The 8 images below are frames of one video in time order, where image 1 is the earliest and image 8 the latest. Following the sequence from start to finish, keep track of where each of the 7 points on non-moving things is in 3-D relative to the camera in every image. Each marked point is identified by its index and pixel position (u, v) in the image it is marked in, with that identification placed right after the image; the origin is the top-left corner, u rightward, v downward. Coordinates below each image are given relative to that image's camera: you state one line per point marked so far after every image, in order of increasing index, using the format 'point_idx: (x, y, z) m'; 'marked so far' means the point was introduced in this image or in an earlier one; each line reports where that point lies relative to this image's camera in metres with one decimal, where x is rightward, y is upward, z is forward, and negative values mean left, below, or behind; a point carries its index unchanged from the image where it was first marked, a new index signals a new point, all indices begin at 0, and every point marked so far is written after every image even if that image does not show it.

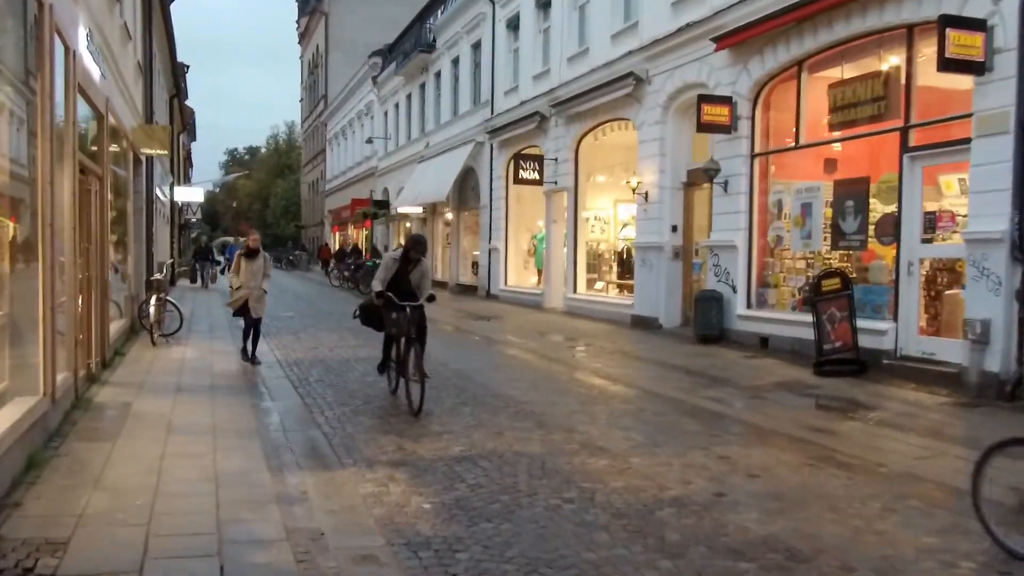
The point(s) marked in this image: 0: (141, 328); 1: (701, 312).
0: (-6.4, -0.7, +14.4) m
1: (+3.3, -0.4, +14.3) m
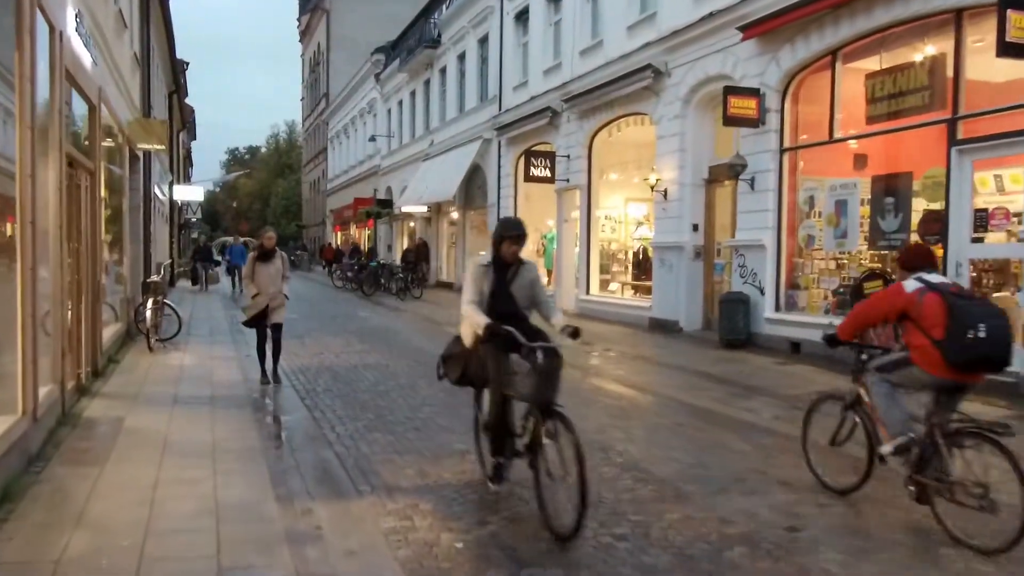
0: (-6.2, -0.7, +13.7) m
1: (+3.5, -0.5, +13.6) m
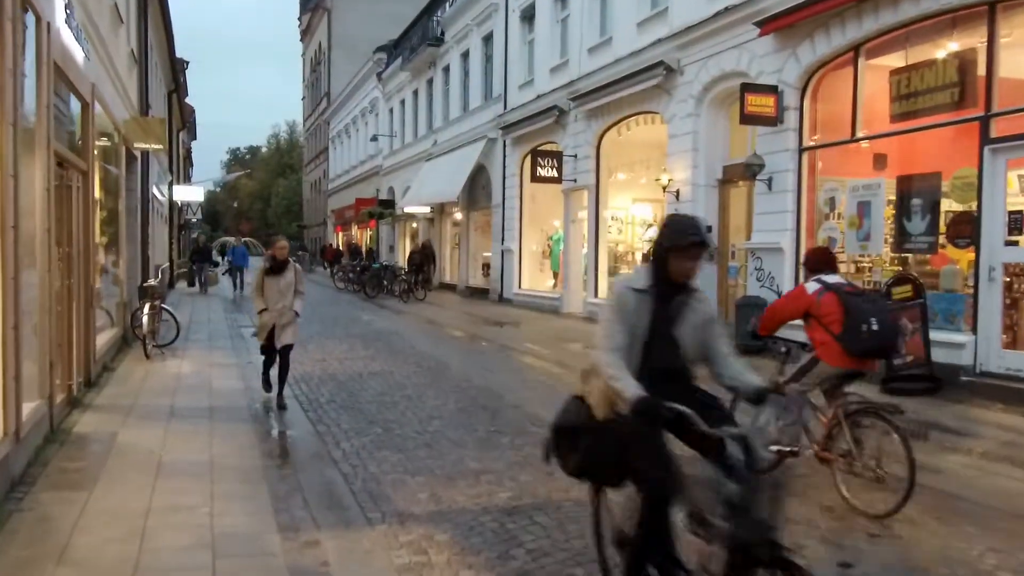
0: (-6.0, -0.8, +13.3) m
1: (+3.7, -0.5, +13.1) m
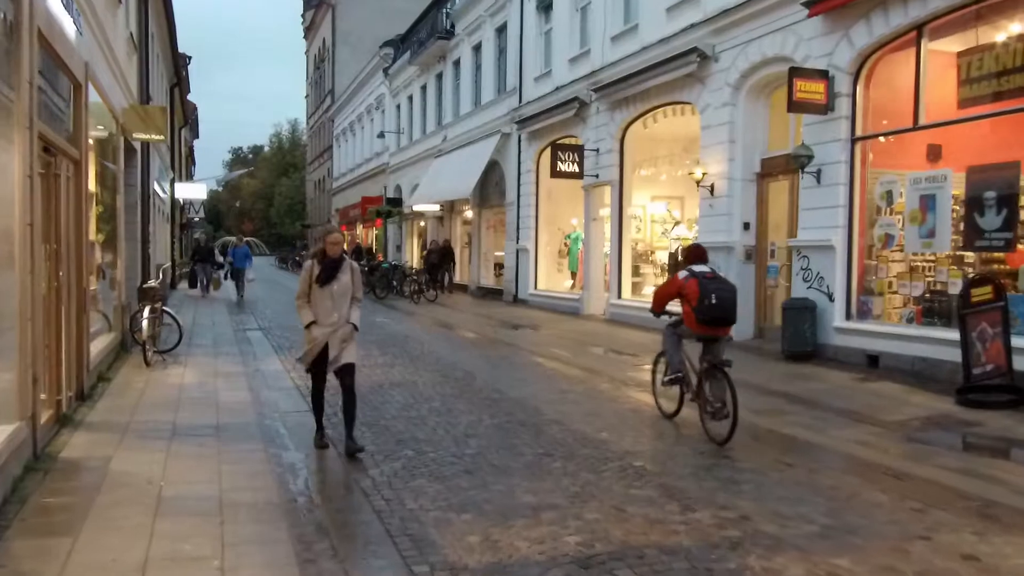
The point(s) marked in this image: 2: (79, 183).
0: (-5.6, -0.8, +12.3) m
1: (+4.1, -0.5, +12.2) m
2: (-4.4, +1.1, +8.5) m
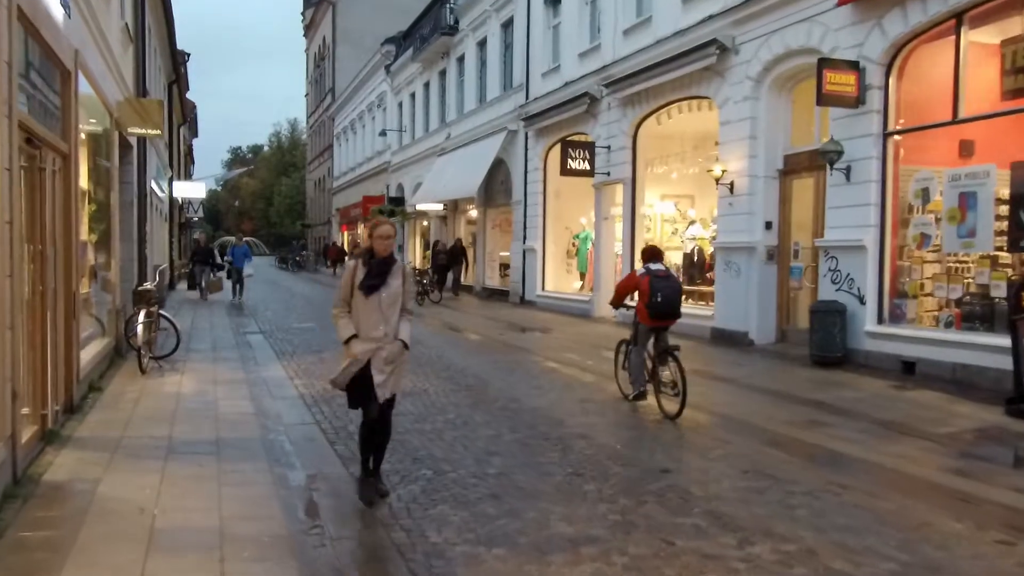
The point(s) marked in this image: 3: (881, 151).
0: (-5.4, -0.9, +11.7) m
1: (+4.3, -0.6, +11.6) m
2: (-4.2, +1.0, +8.0) m
3: (+5.1, +1.9, +11.4) m
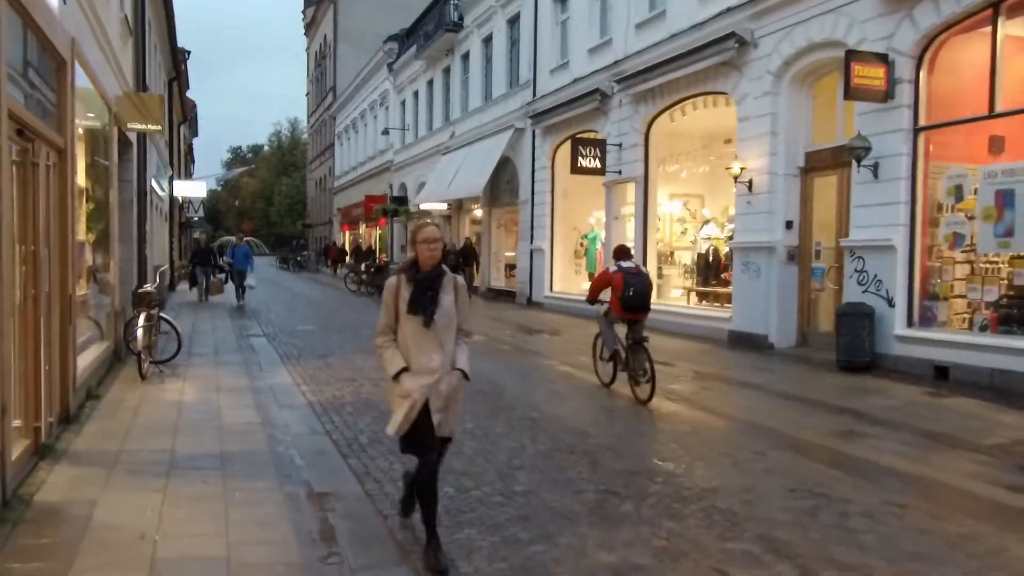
0: (-5.2, -0.9, +11.3) m
1: (+4.5, -0.6, +11.1) m
2: (-4.0, +1.0, +7.5) m
3: (+5.3, +1.9, +11.0) m
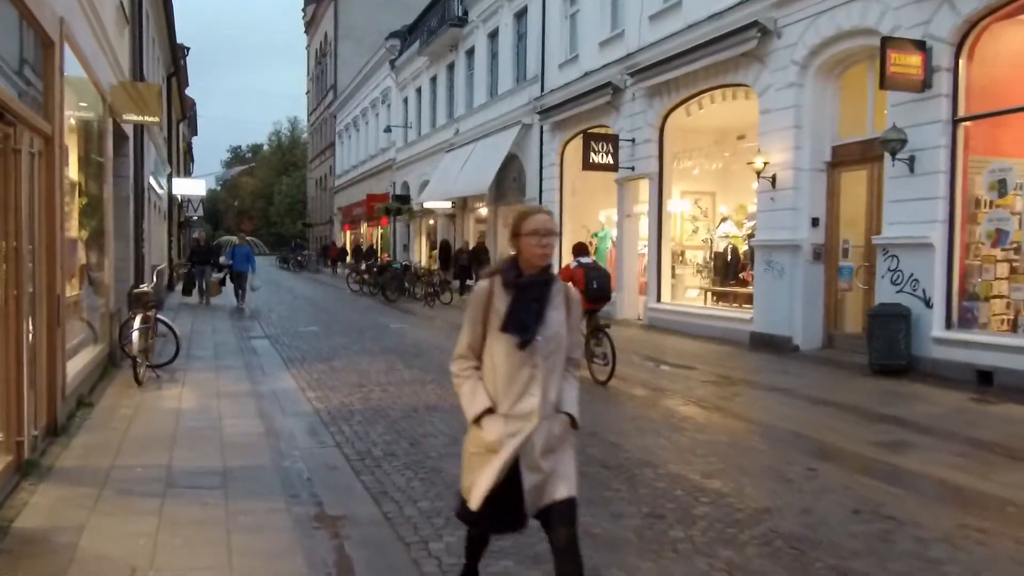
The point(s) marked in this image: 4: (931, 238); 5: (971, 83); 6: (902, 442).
0: (-5.0, -0.9, +10.7) m
1: (+4.7, -0.6, +10.6) m
2: (-3.8, +1.0, +6.9) m
3: (+5.5, +1.9, +10.4) m
4: (+5.2, +0.6, +10.5) m
5: (+5.7, +2.5, +10.4) m
6: (+3.5, -1.4, +7.4) m
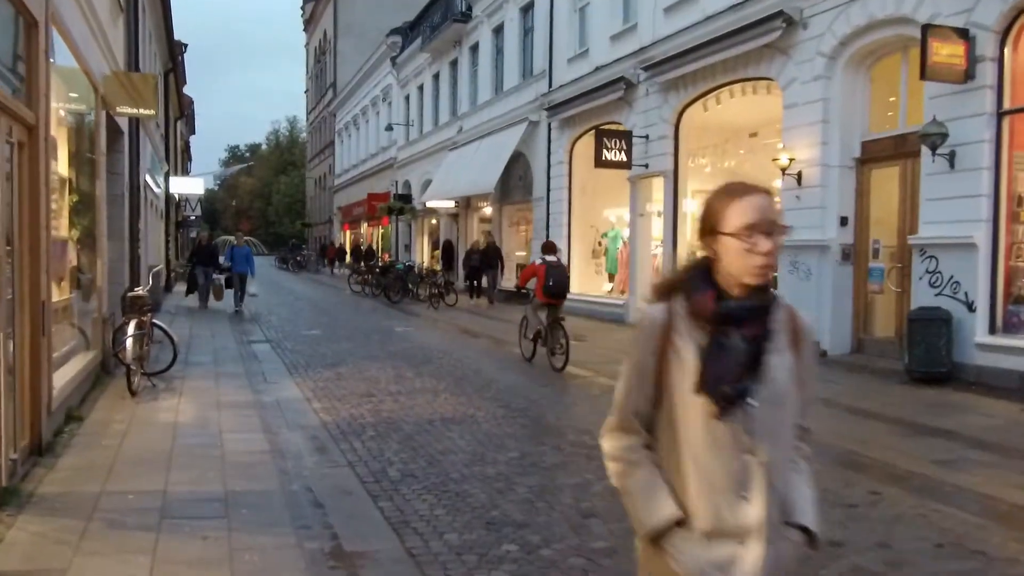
0: (-4.8, -0.9, +10.1) m
1: (+4.9, -0.6, +10.0) m
2: (-3.6, +1.0, +6.3) m
3: (+5.7, +1.8, +9.8) m
4: (+5.4, +0.6, +9.9) m
5: (+5.9, +2.5, +9.8) m
6: (+3.7, -1.4, +6.8) m
